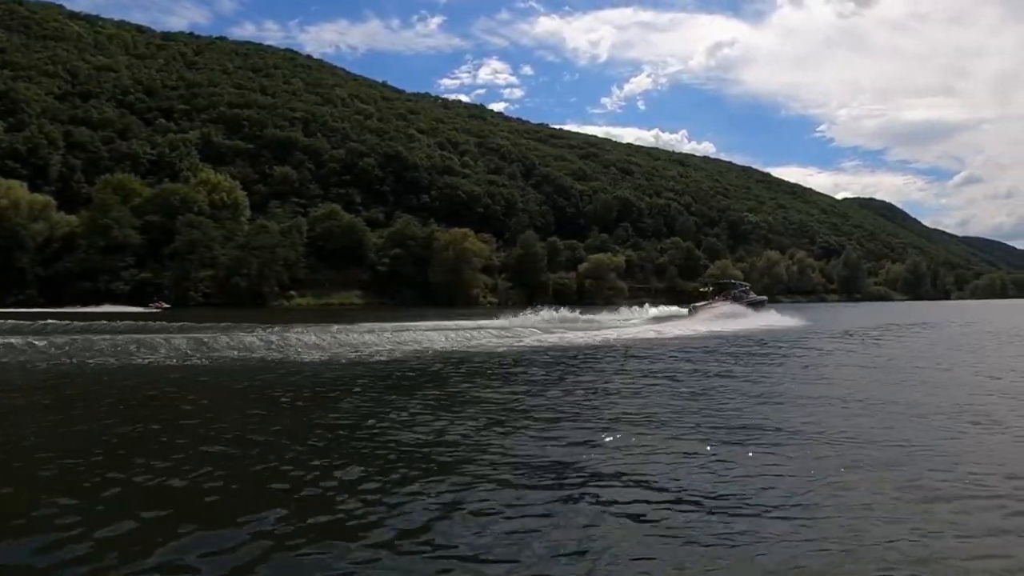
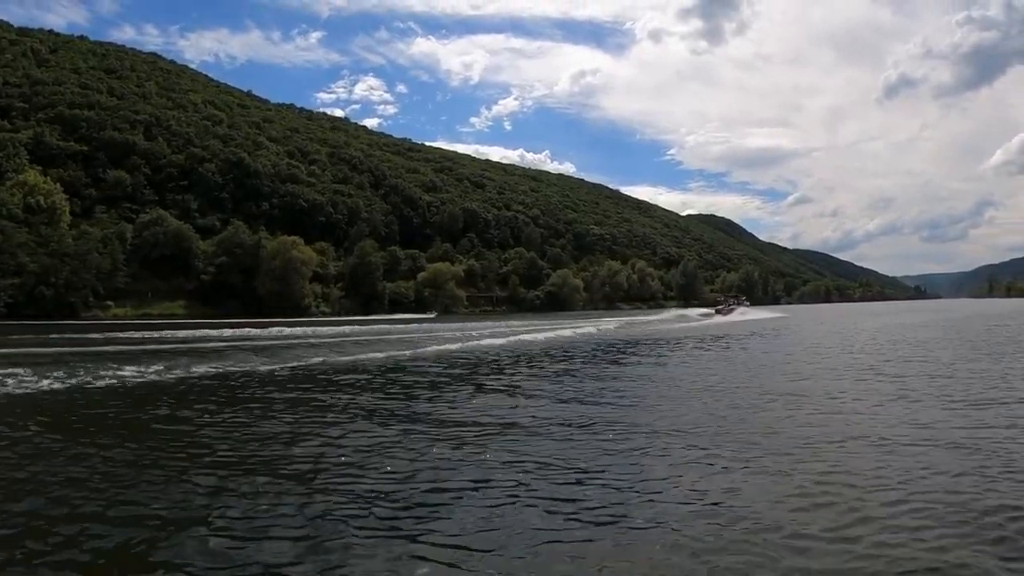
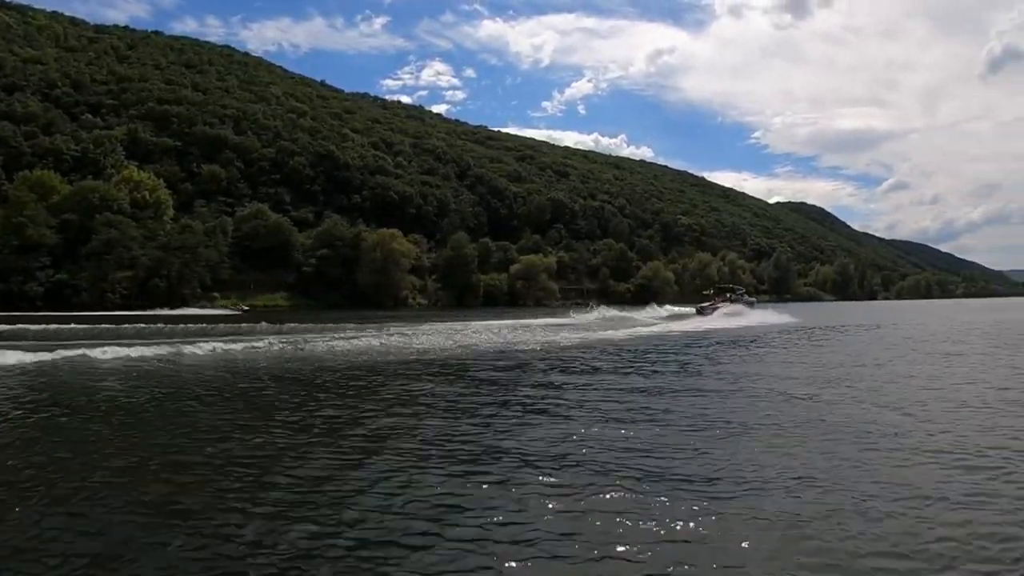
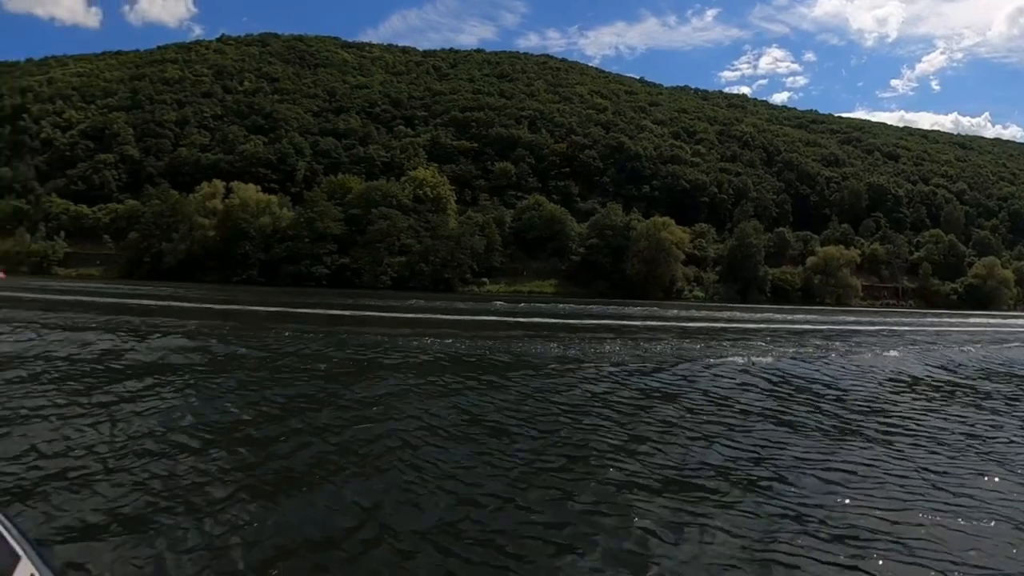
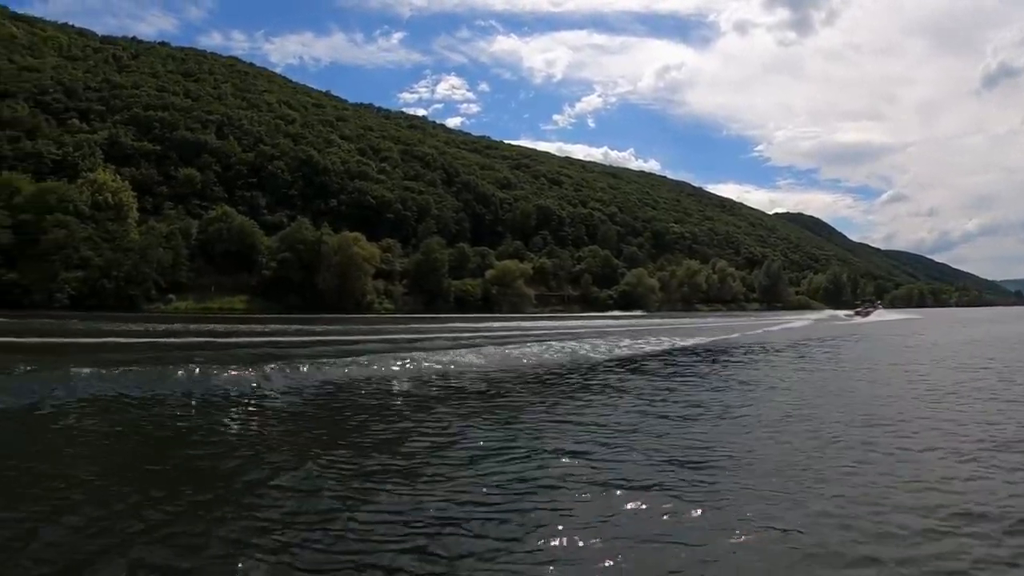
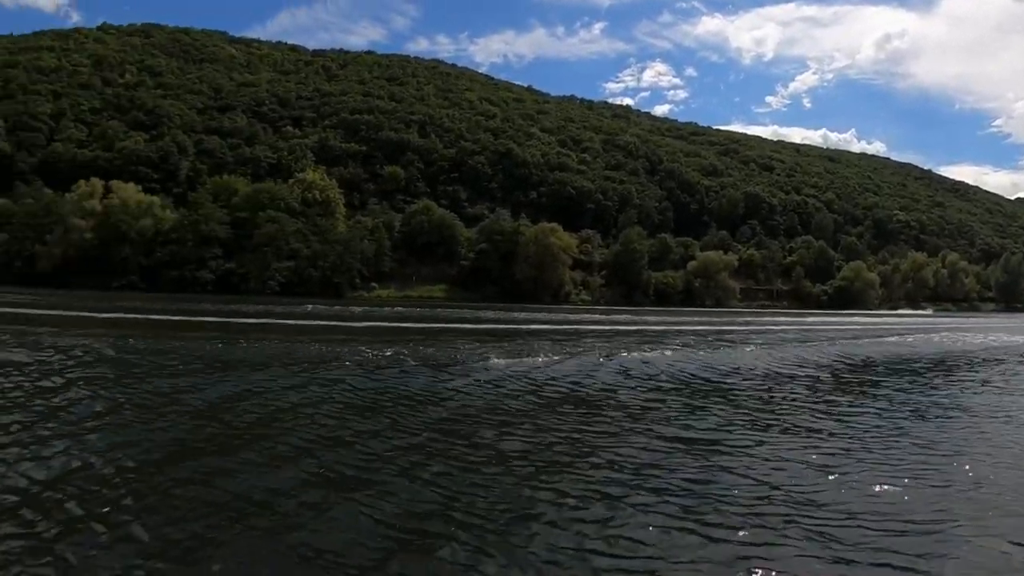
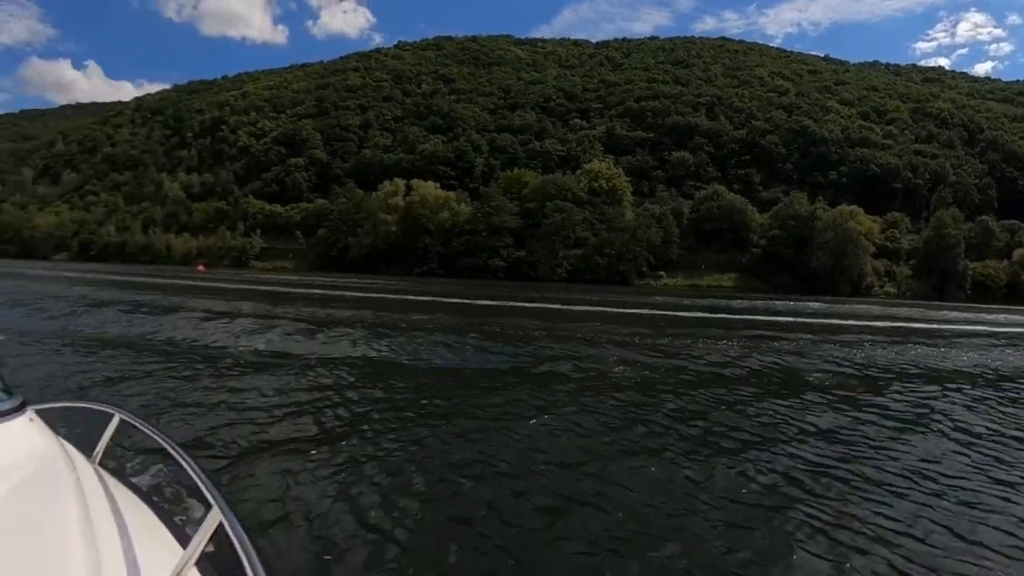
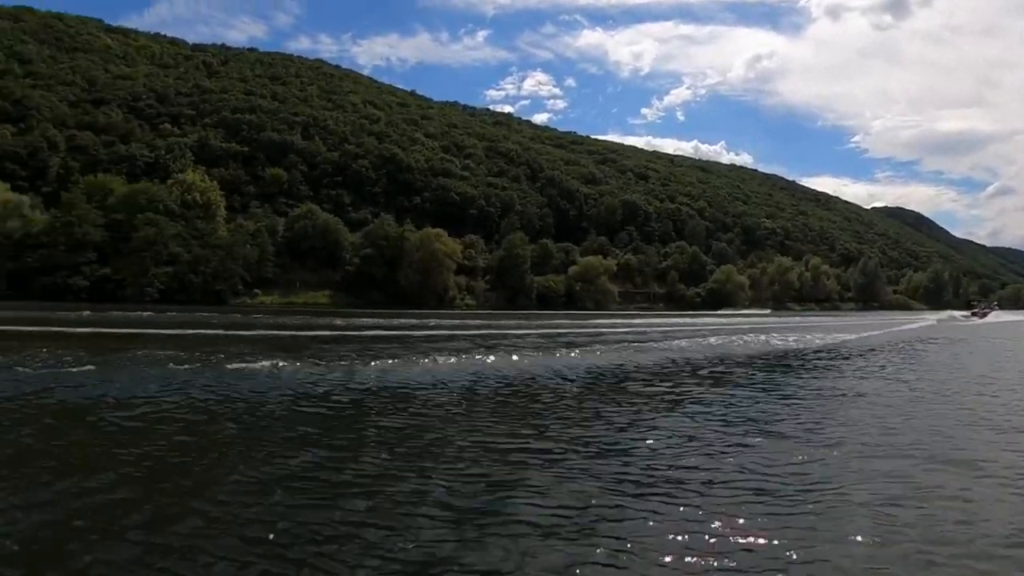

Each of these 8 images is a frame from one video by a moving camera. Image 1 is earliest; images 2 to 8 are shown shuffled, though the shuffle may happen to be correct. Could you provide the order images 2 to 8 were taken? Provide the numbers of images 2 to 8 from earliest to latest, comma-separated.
3, 2, 5, 8, 6, 4, 7
